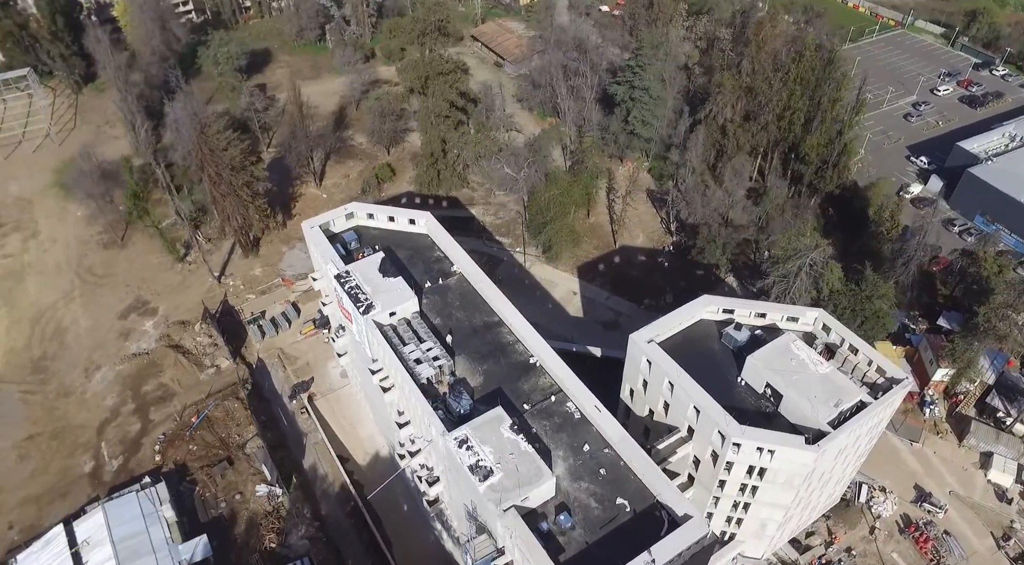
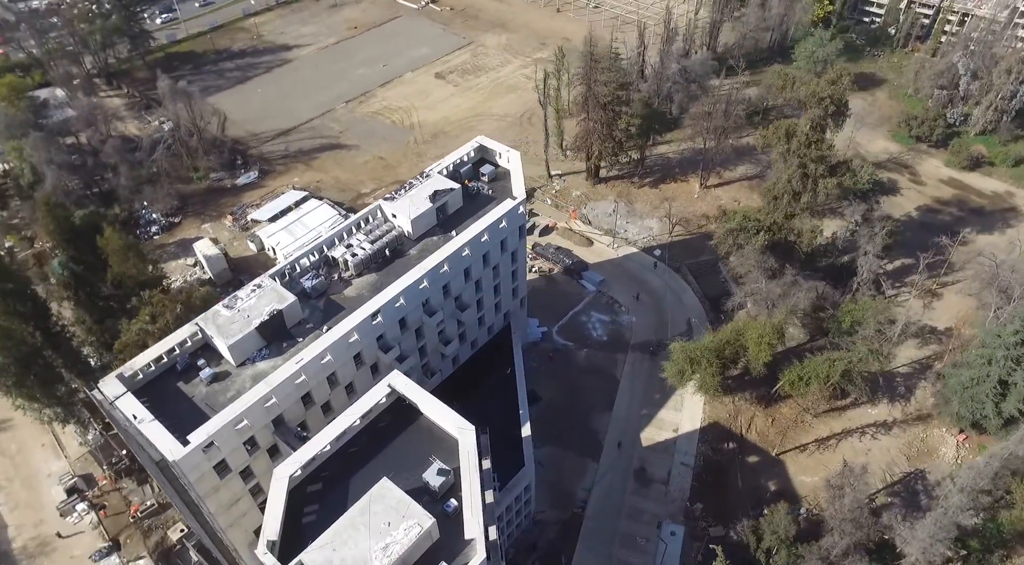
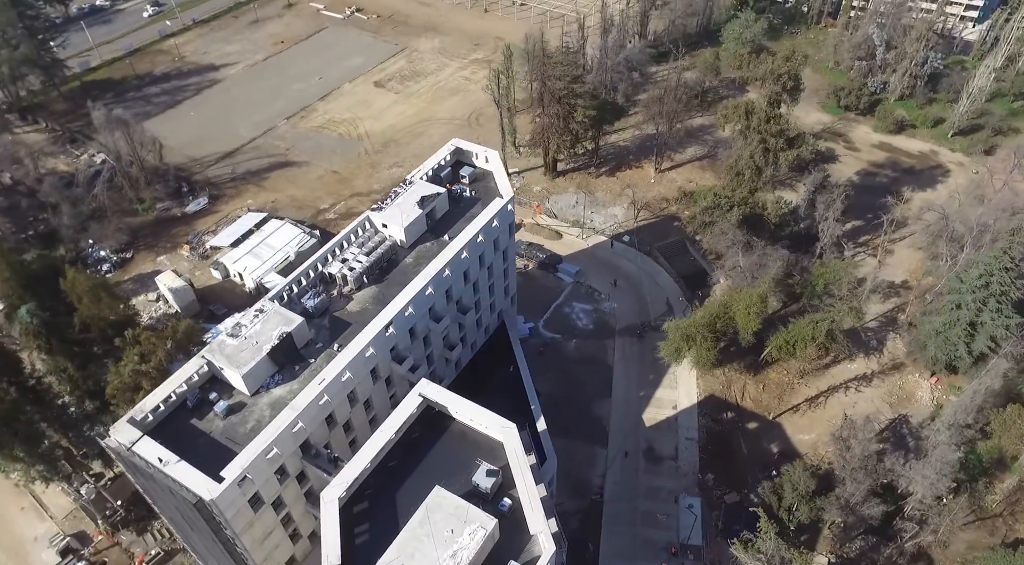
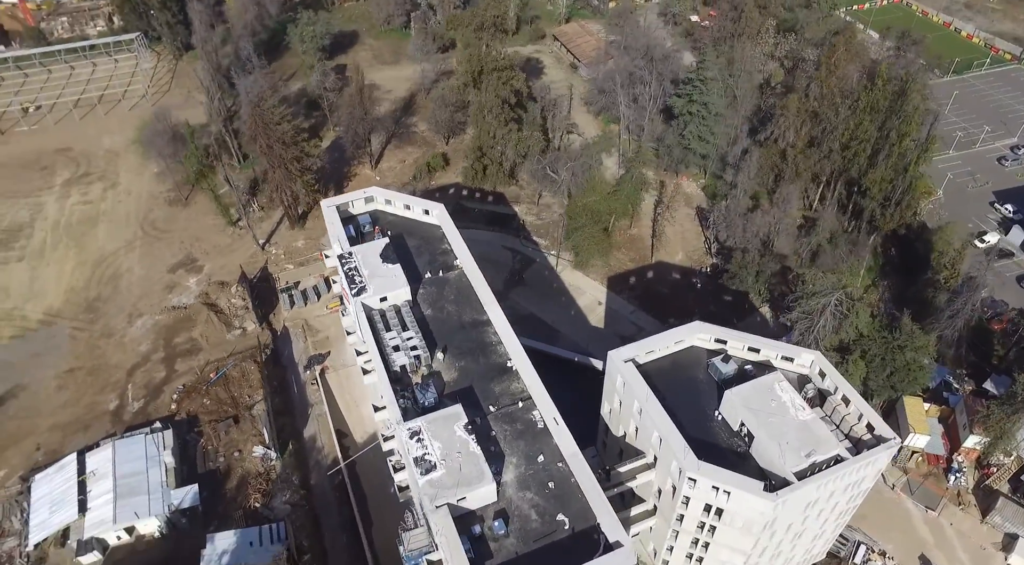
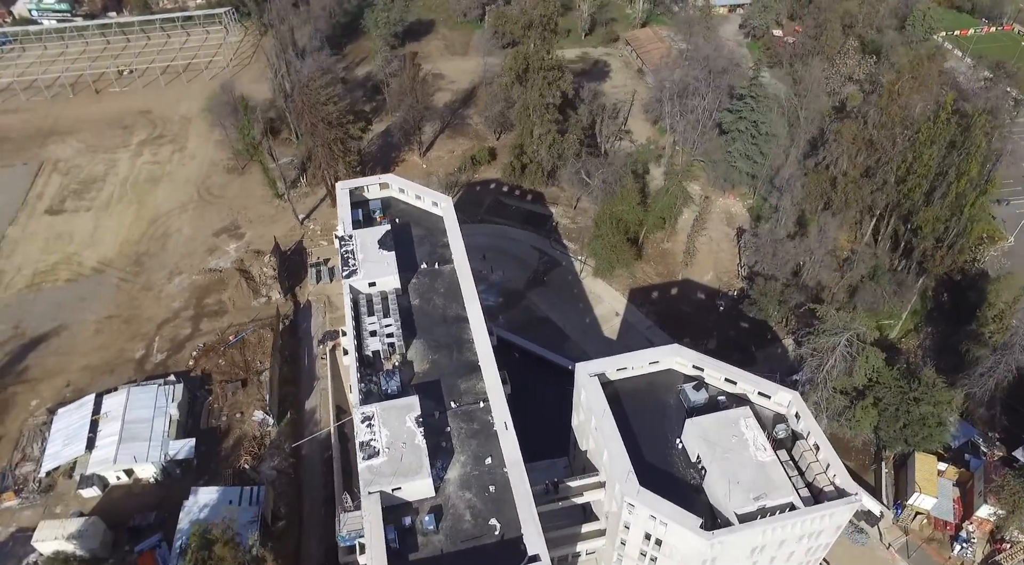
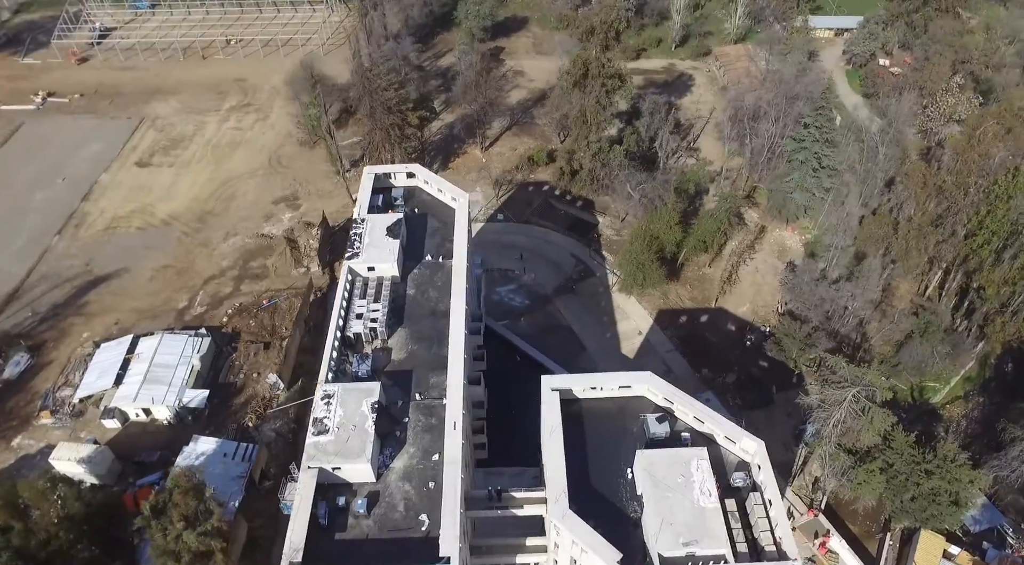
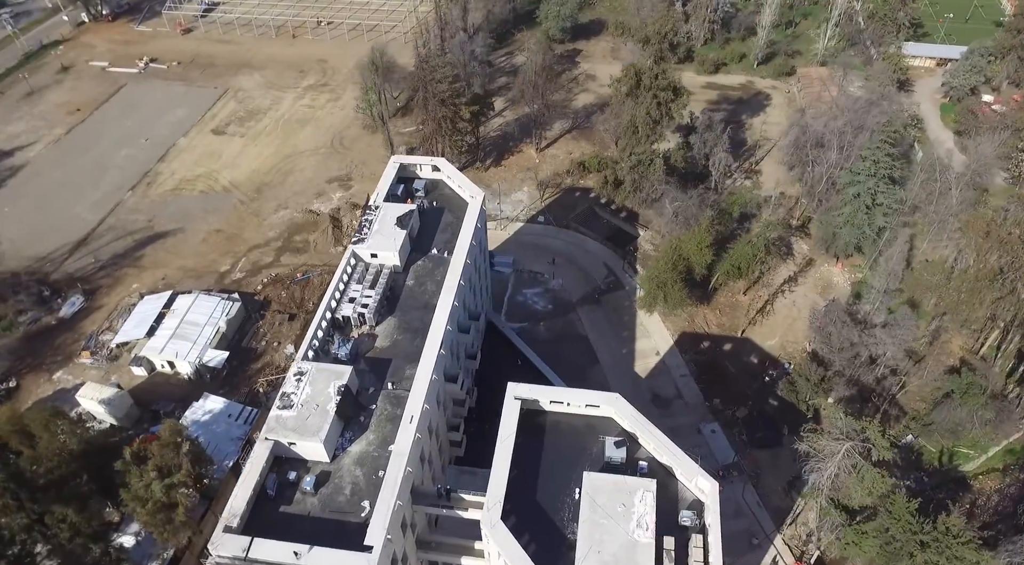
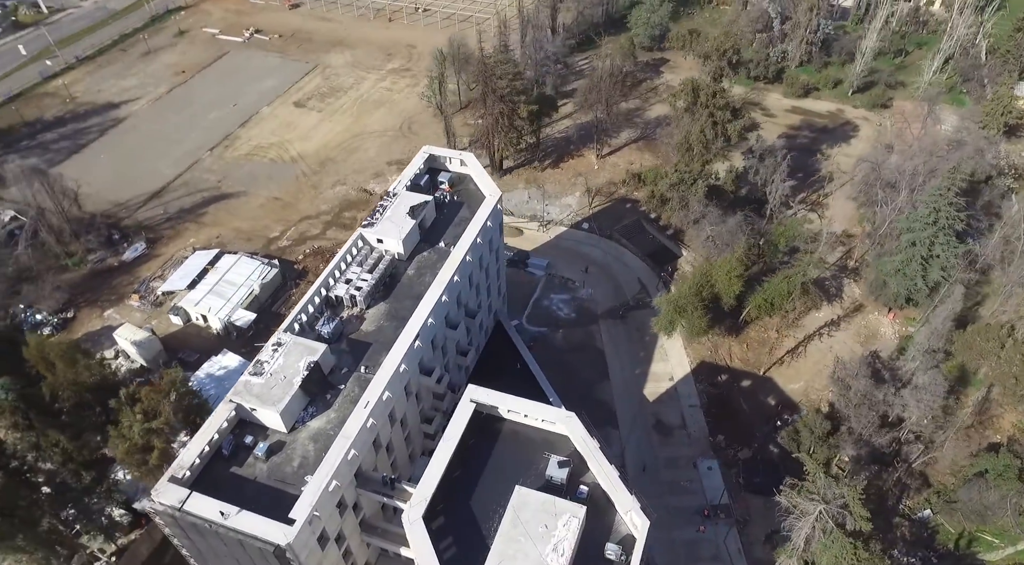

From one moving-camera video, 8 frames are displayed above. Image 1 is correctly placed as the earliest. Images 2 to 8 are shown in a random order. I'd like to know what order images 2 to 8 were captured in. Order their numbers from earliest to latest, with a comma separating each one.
4, 5, 6, 7, 8, 3, 2
